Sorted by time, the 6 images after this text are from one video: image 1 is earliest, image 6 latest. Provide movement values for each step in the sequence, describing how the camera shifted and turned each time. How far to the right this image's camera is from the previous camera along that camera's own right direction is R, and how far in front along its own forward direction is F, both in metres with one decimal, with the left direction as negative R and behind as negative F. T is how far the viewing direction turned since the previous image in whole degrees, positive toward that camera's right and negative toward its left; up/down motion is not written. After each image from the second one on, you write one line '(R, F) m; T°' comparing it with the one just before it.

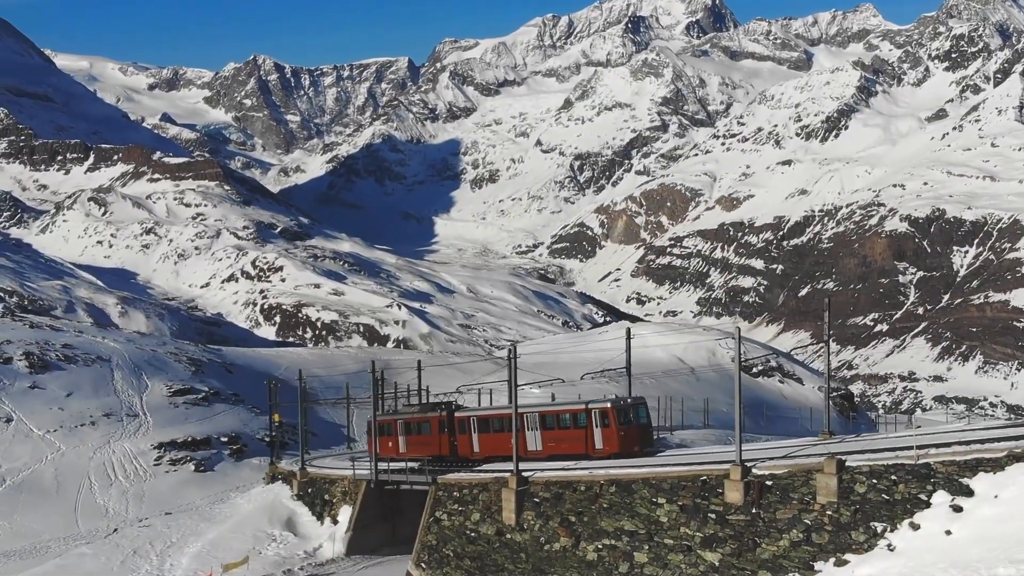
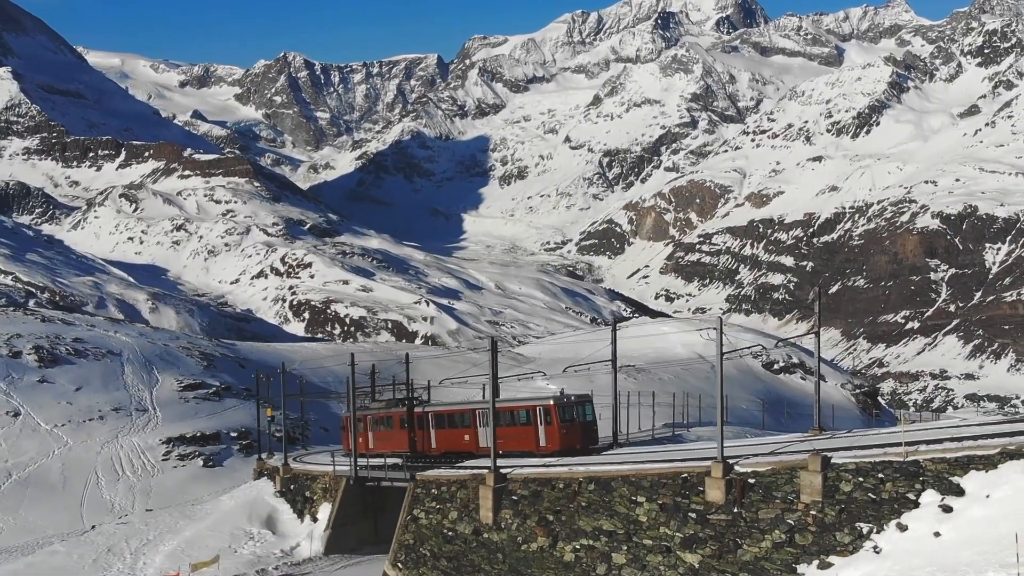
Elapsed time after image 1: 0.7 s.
(-0.9, 0.0) m; -1°
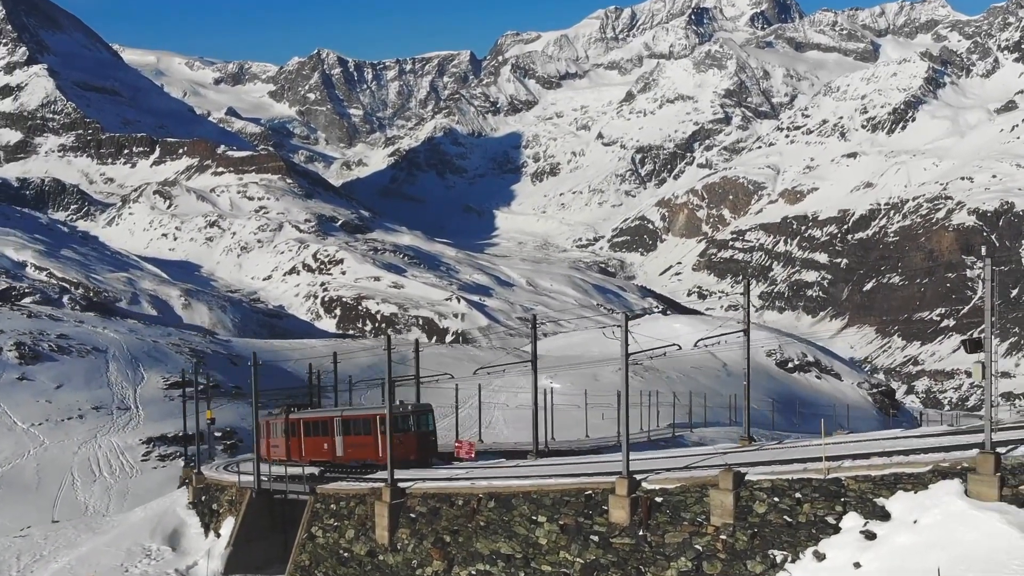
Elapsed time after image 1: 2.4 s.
(-1.3, +0.1) m; -1°
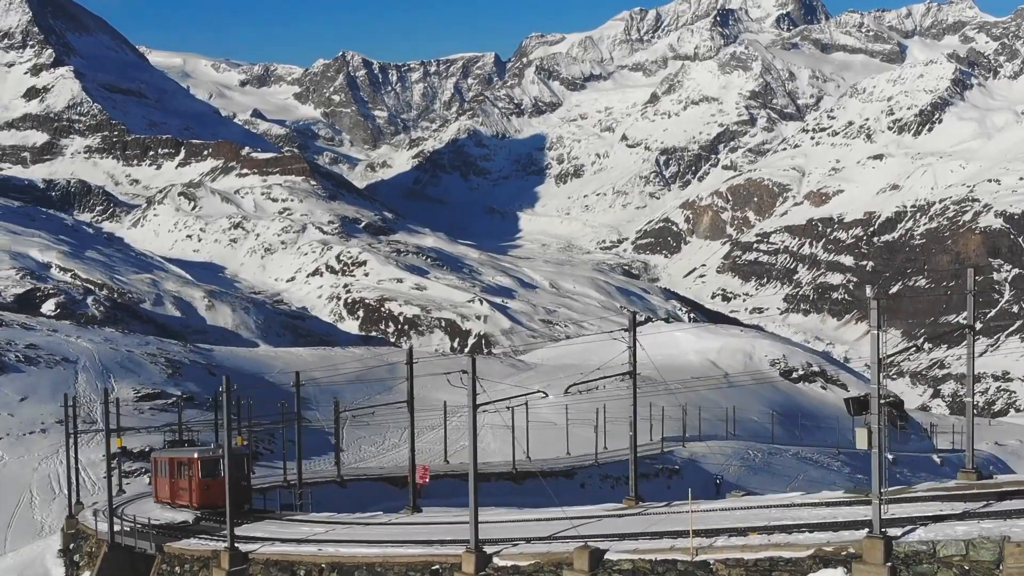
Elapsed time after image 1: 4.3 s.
(-1.0, +0.2) m; -1°
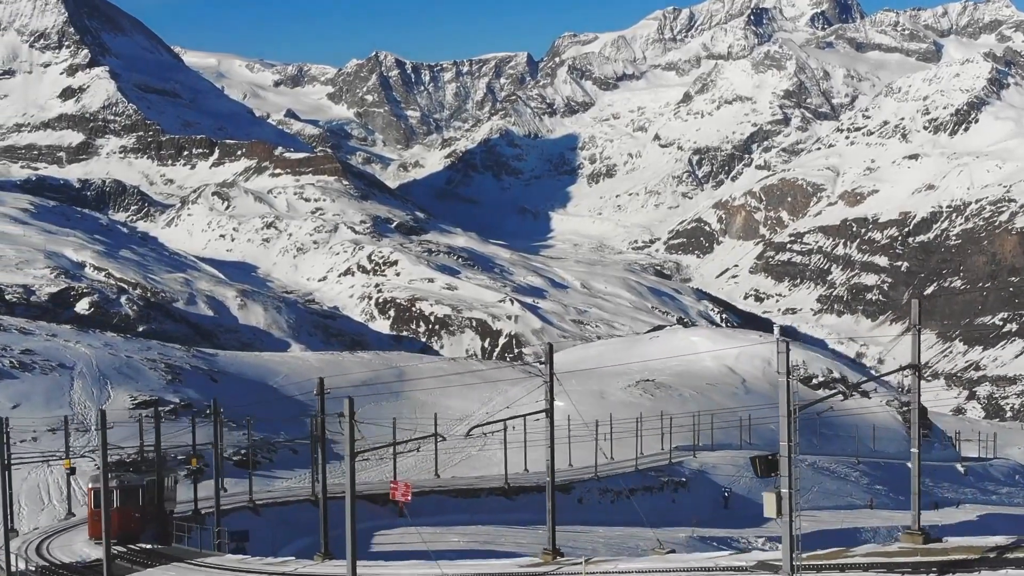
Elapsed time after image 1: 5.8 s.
(-1.1, 0.0) m; -1°
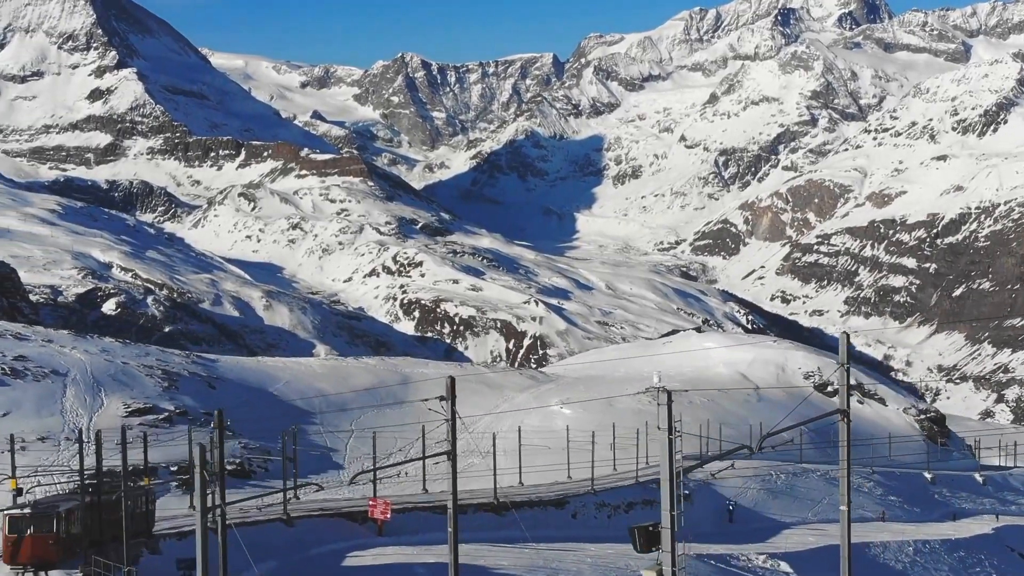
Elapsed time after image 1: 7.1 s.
(-0.8, 0.0) m; -1°
